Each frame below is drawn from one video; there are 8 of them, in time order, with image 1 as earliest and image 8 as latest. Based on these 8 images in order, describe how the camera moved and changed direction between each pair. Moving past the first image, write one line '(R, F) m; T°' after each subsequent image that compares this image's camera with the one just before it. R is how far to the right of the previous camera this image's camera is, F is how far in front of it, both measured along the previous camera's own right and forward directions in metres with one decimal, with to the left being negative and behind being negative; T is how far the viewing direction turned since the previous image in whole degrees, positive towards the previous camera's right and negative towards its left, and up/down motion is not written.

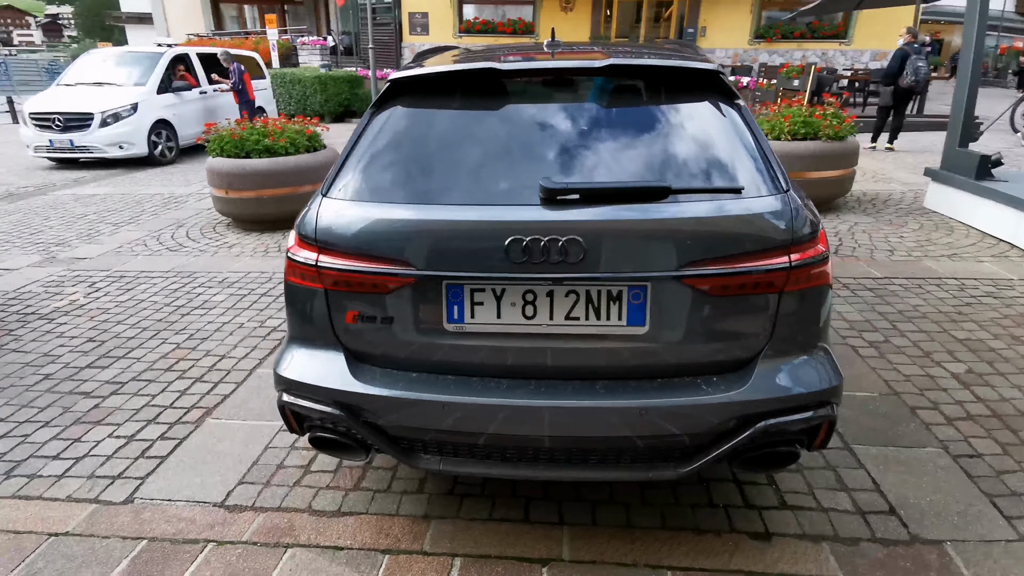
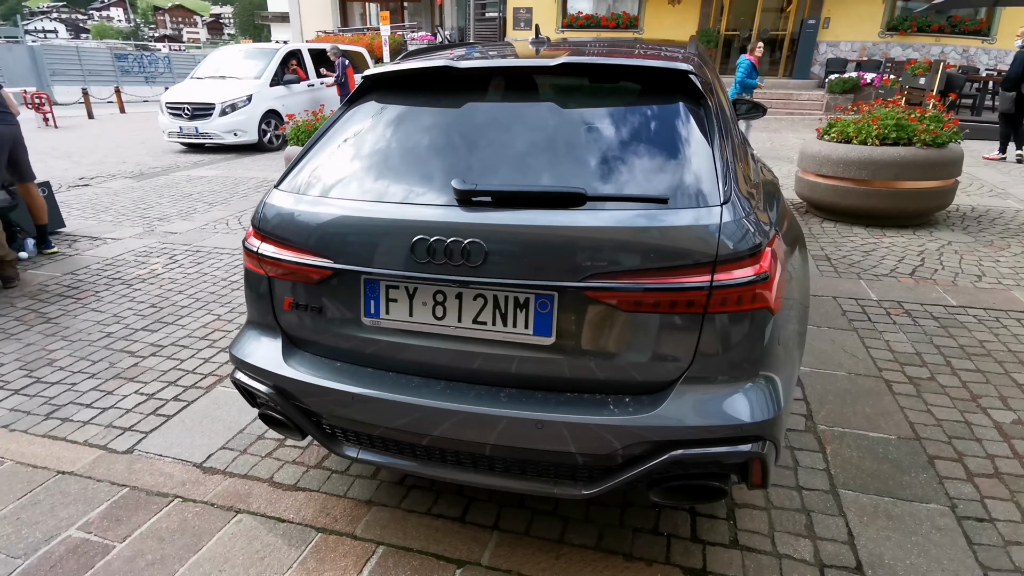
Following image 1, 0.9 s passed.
(+0.6, +0.1) m; -10°
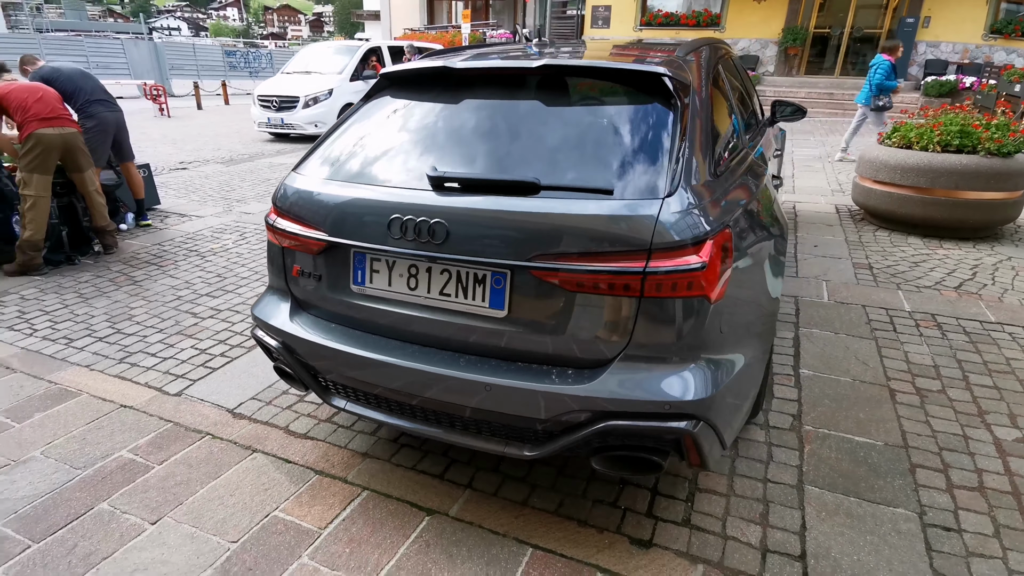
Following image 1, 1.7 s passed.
(+0.4, -0.2) m; -7°
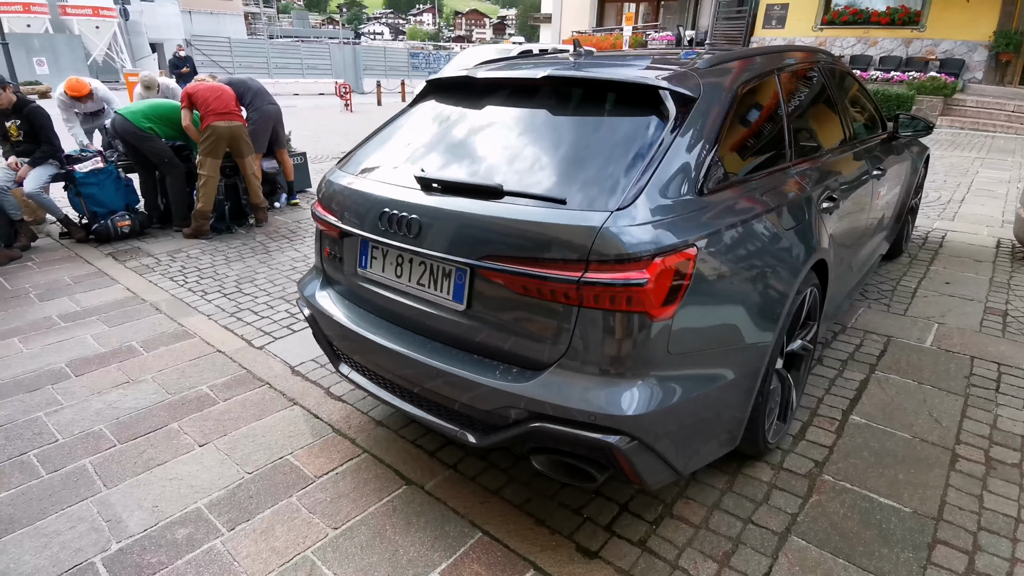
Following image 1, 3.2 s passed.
(+0.7, 0.0) m; -15°
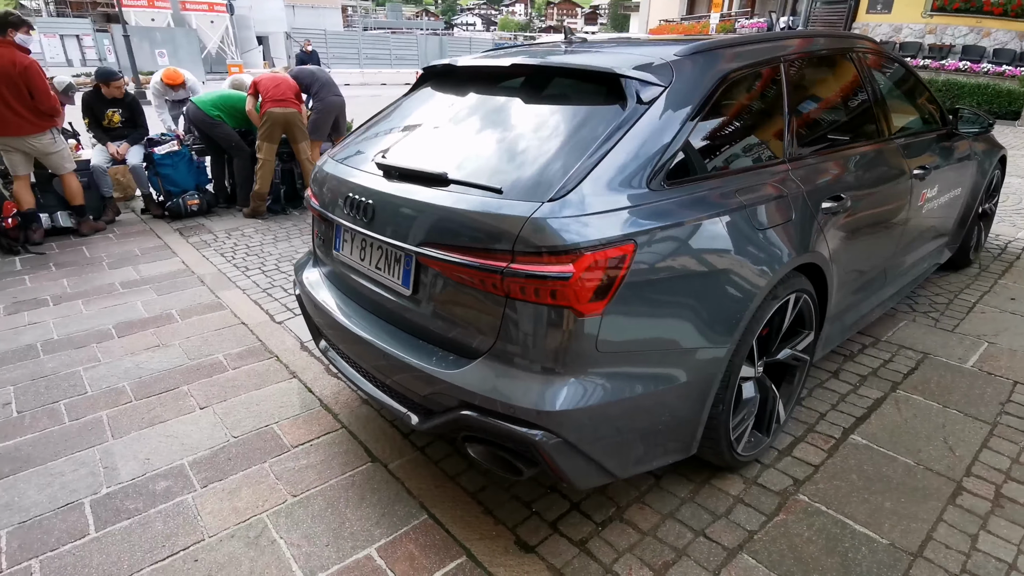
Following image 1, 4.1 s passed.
(+0.5, 0.0) m; -8°
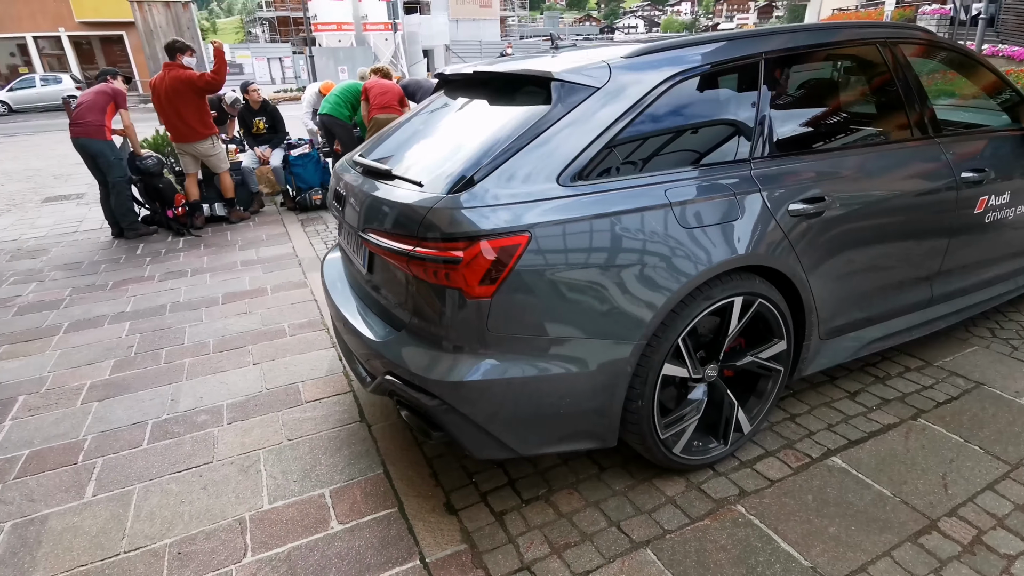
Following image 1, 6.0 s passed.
(+0.9, -0.1) m; -15°
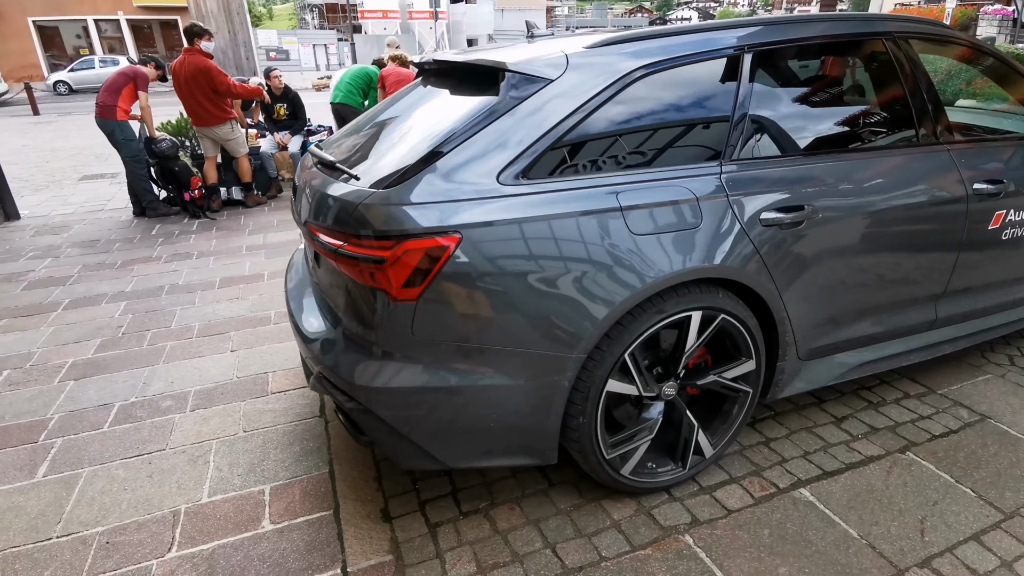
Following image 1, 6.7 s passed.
(+0.4, +0.1) m; -4°
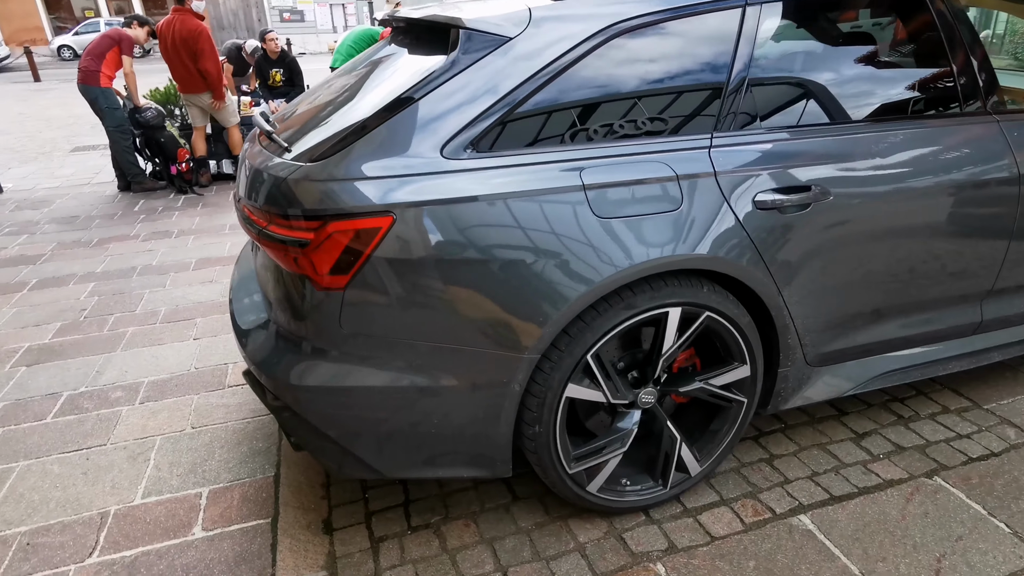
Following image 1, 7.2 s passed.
(+0.2, +0.3) m; -2°
